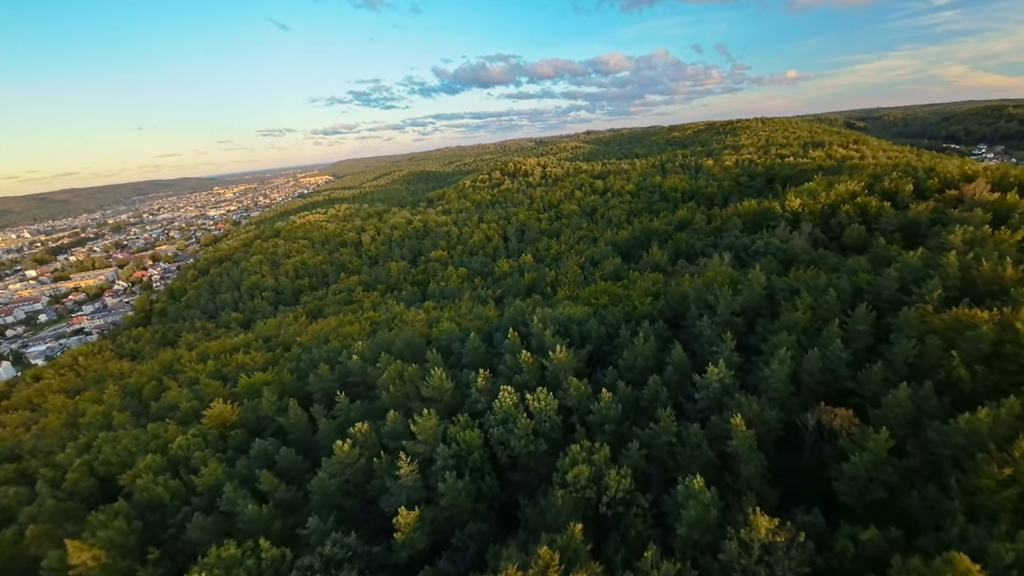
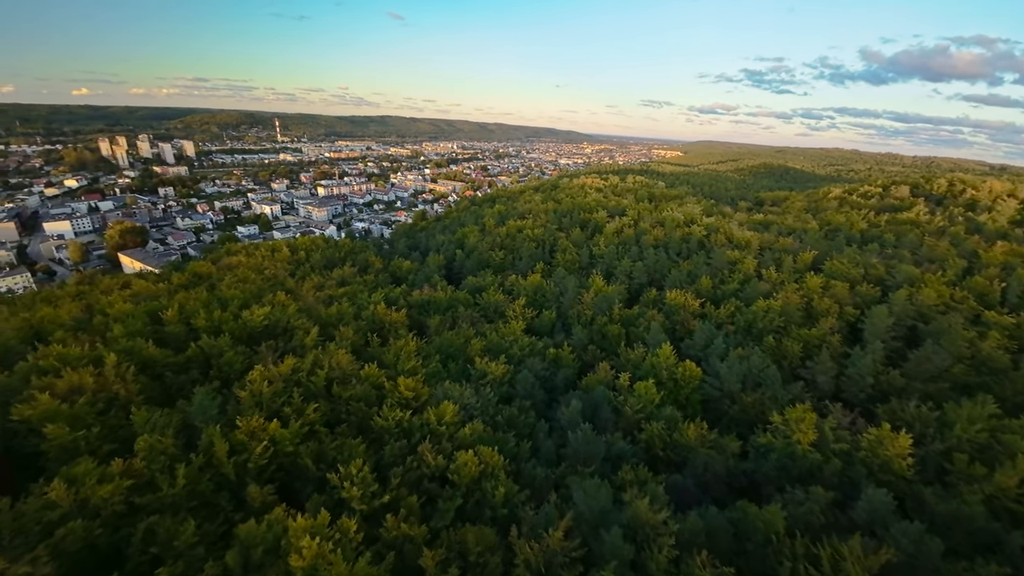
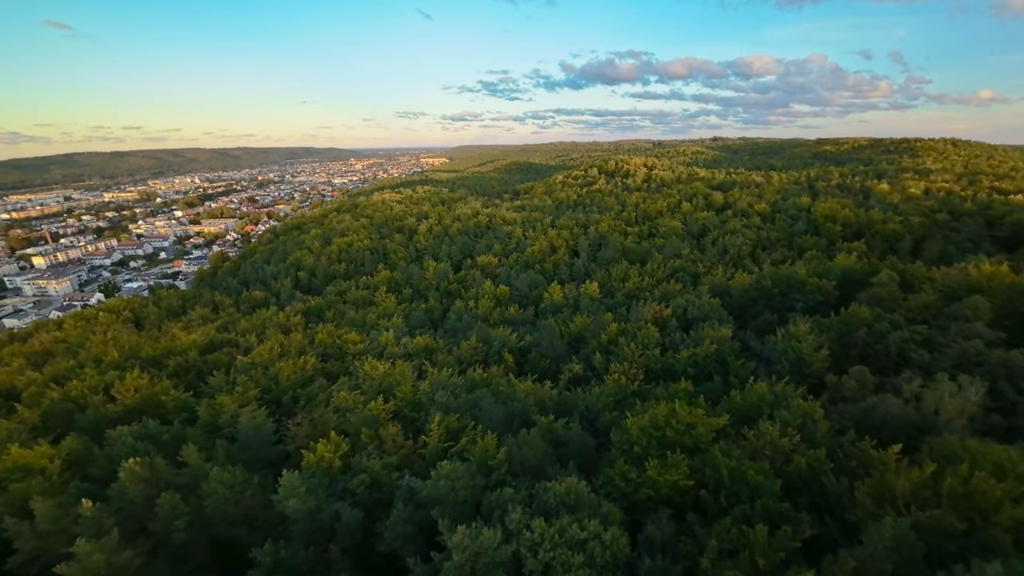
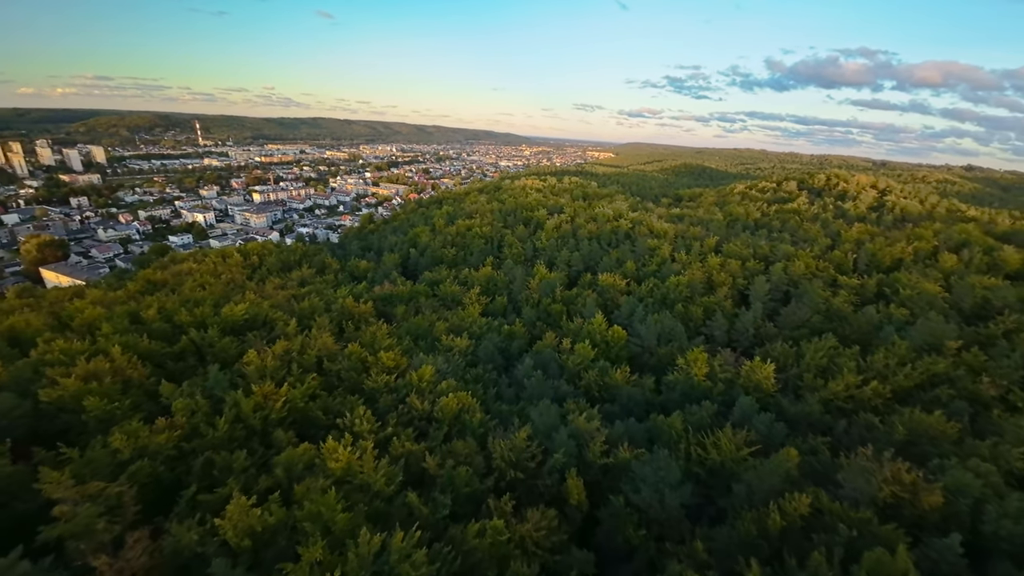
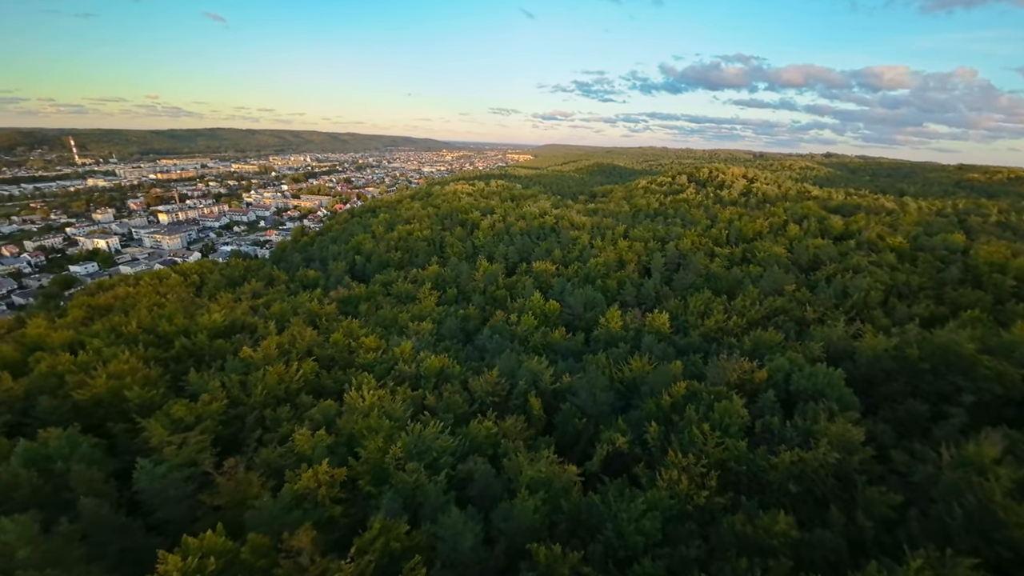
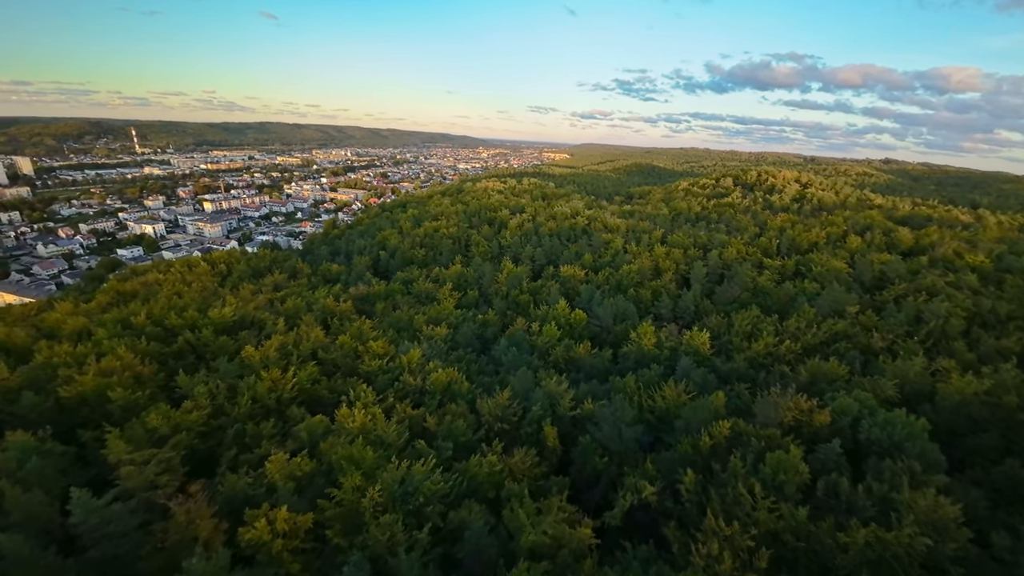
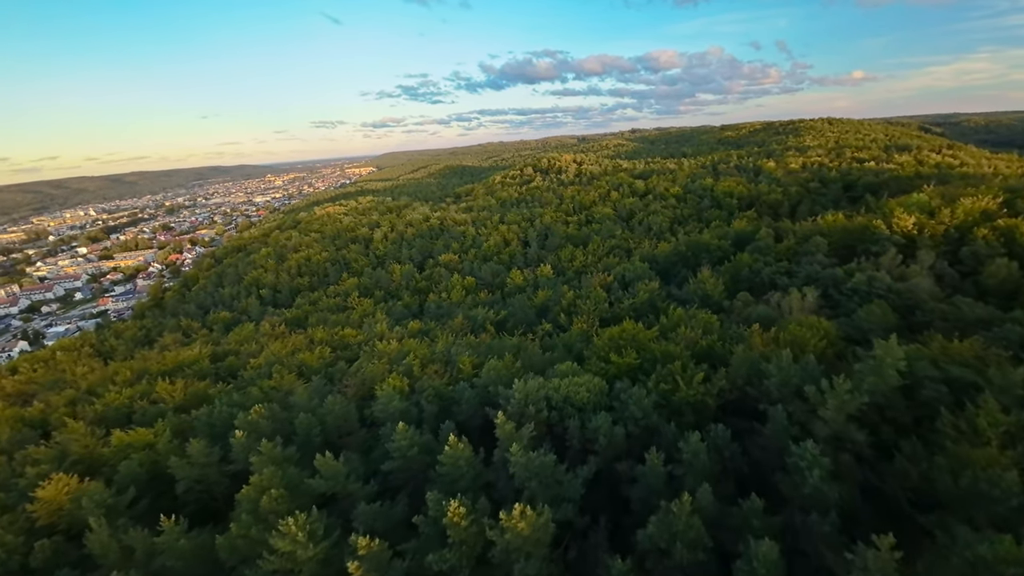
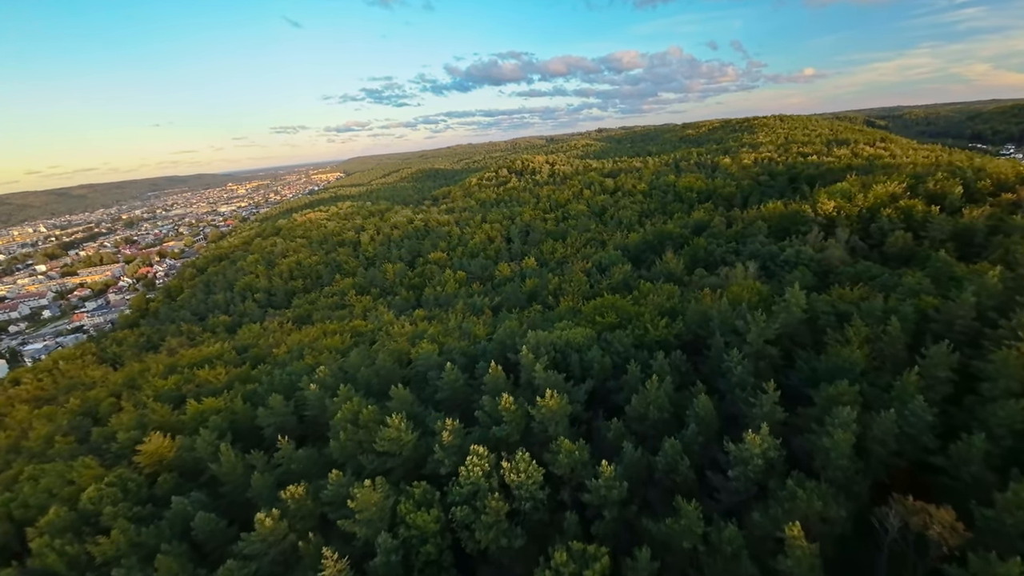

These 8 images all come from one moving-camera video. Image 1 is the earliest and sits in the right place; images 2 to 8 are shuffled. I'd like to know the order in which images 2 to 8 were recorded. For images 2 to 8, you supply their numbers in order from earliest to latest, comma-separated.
8, 7, 3, 5, 6, 4, 2
